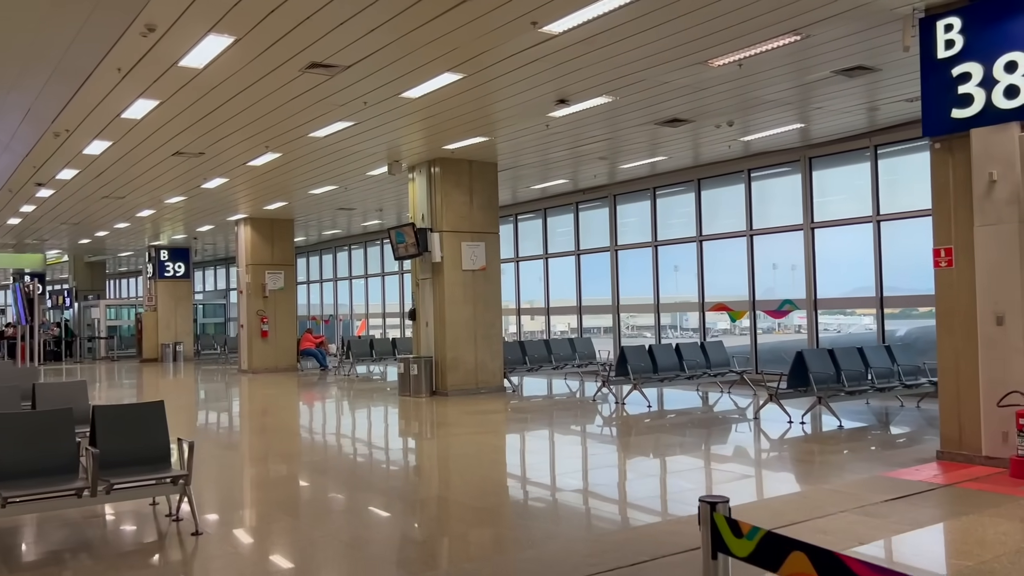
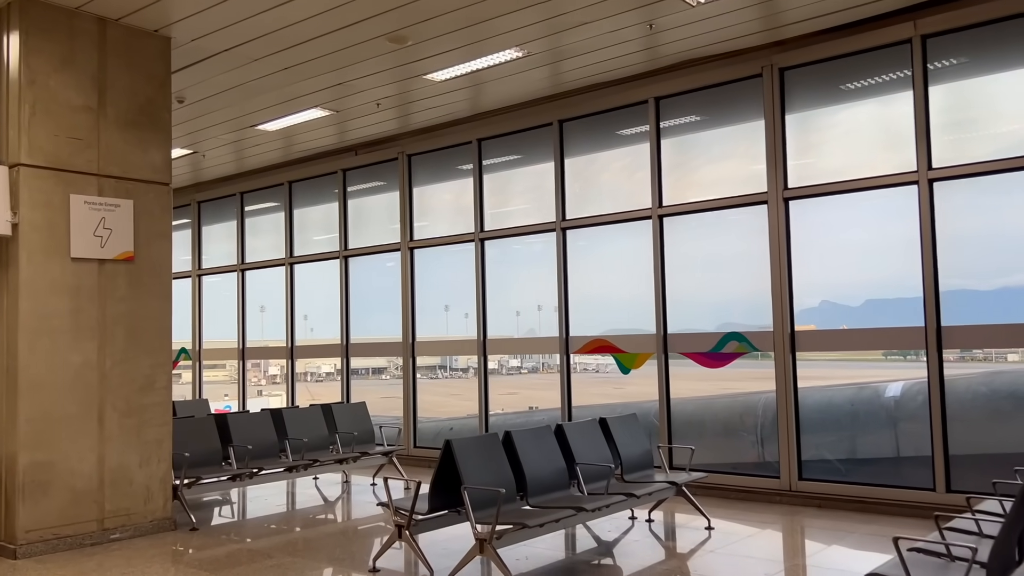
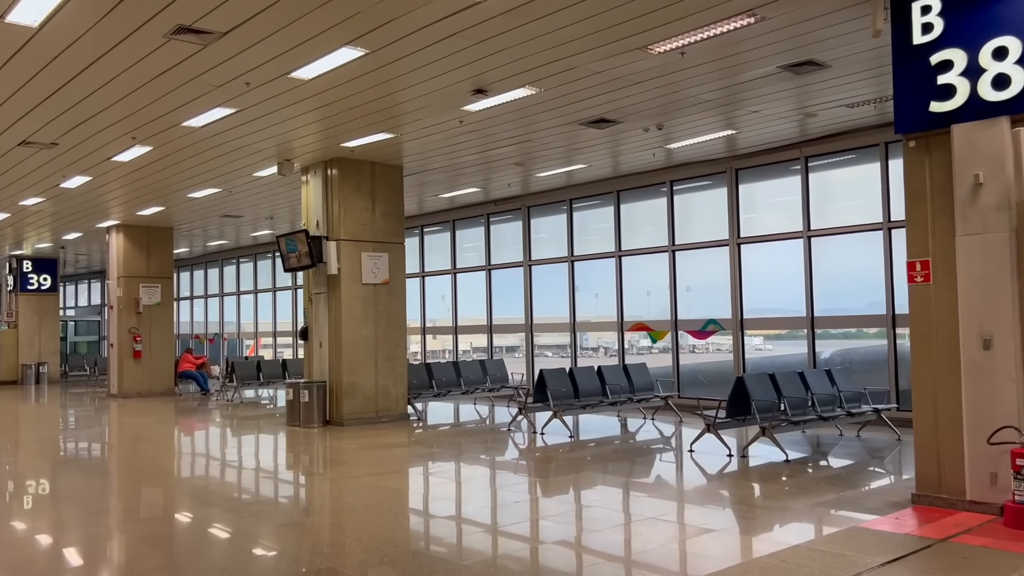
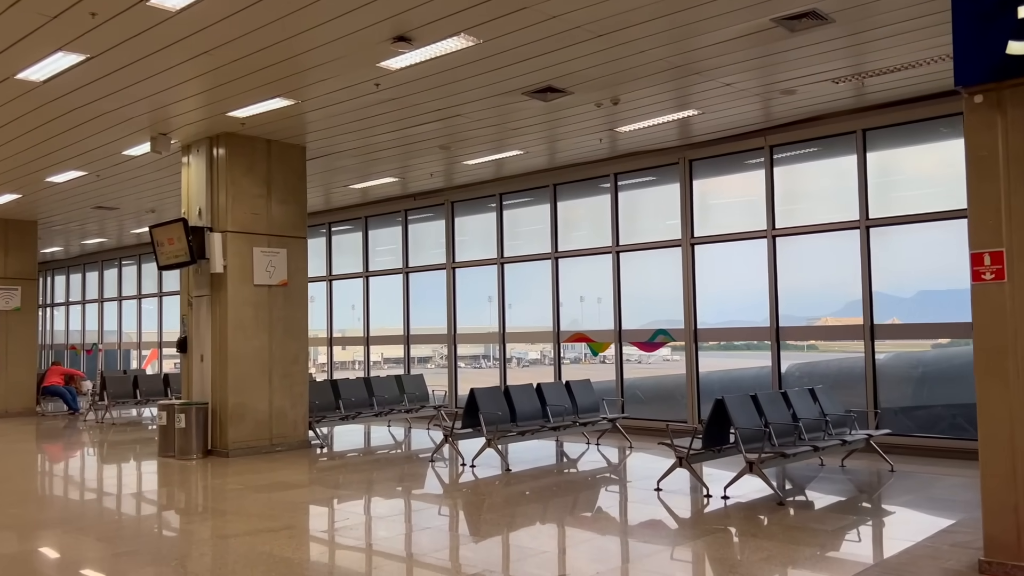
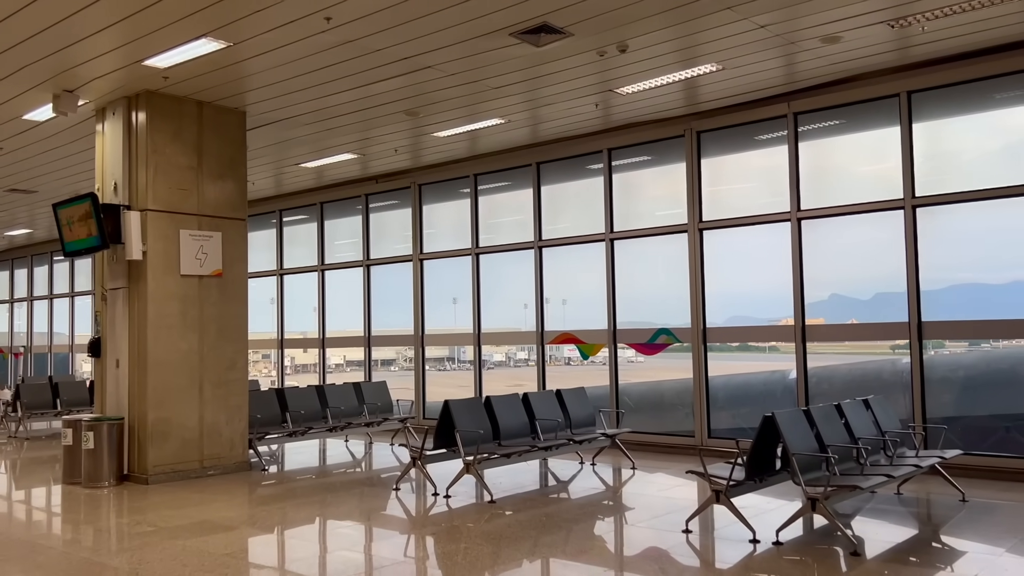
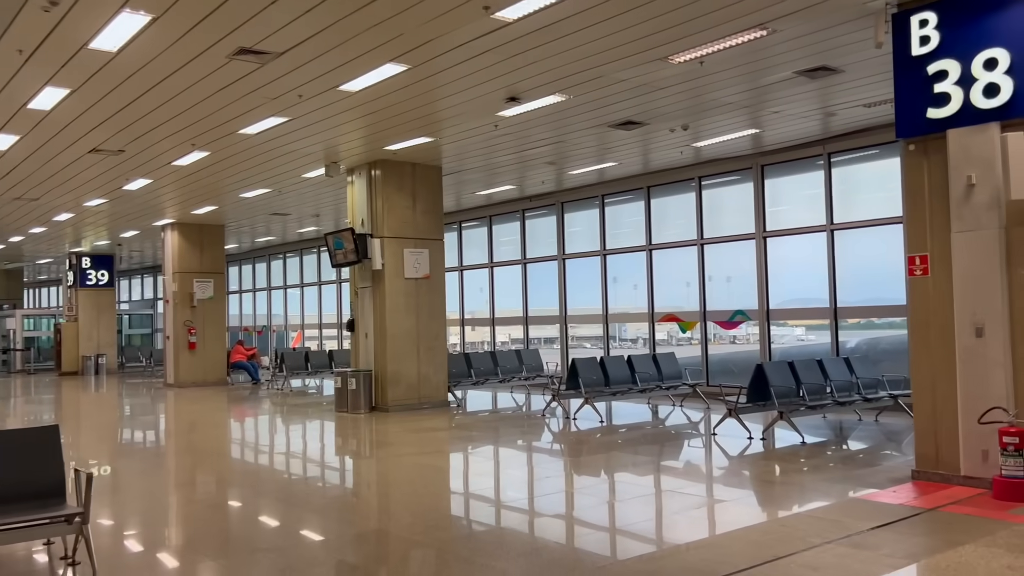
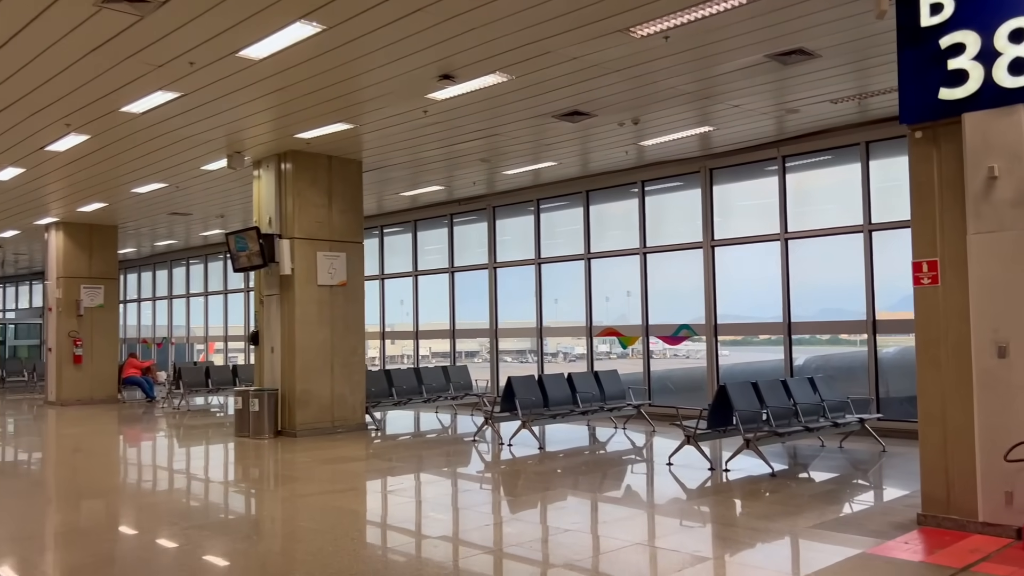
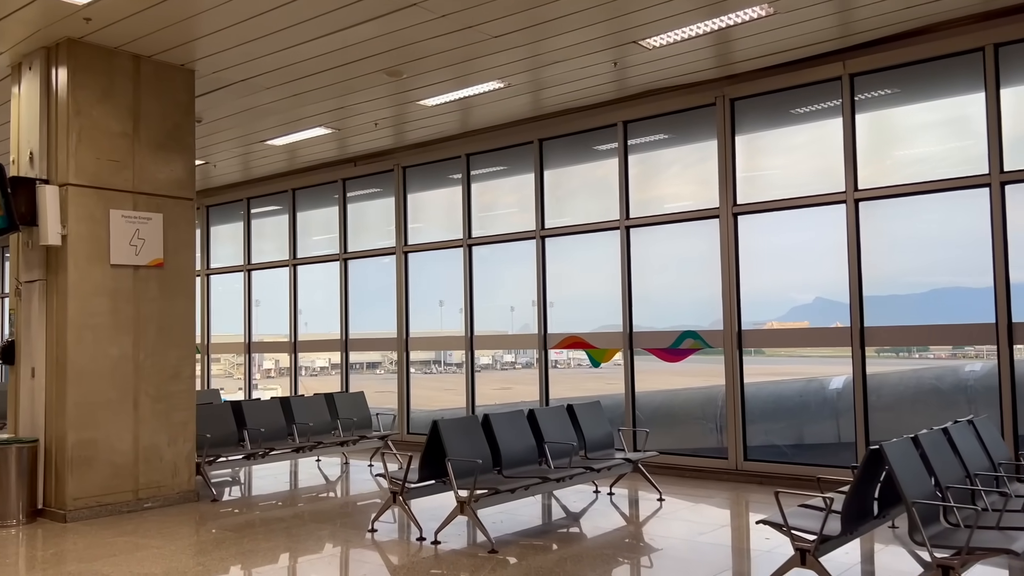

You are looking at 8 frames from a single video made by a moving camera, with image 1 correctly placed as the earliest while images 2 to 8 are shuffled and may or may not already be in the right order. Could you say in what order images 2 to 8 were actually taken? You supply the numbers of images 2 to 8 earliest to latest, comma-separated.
6, 3, 7, 4, 5, 8, 2
